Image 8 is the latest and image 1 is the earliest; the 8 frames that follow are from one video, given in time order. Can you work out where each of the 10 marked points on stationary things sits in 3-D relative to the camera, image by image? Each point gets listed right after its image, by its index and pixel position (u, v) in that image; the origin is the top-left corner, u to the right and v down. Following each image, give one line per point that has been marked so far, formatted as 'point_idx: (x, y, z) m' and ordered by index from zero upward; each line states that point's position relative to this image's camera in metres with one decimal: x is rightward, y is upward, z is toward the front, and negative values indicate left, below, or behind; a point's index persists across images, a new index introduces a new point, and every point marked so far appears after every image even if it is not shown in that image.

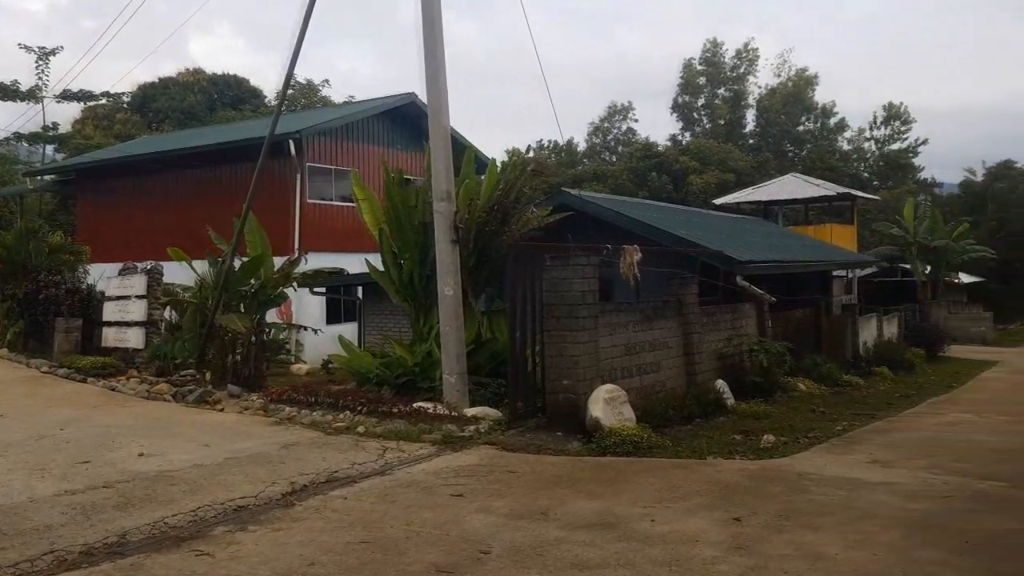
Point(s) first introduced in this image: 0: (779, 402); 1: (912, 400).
0: (+3.7, -1.6, +11.6) m
1: (+6.5, -1.8, +13.7) m
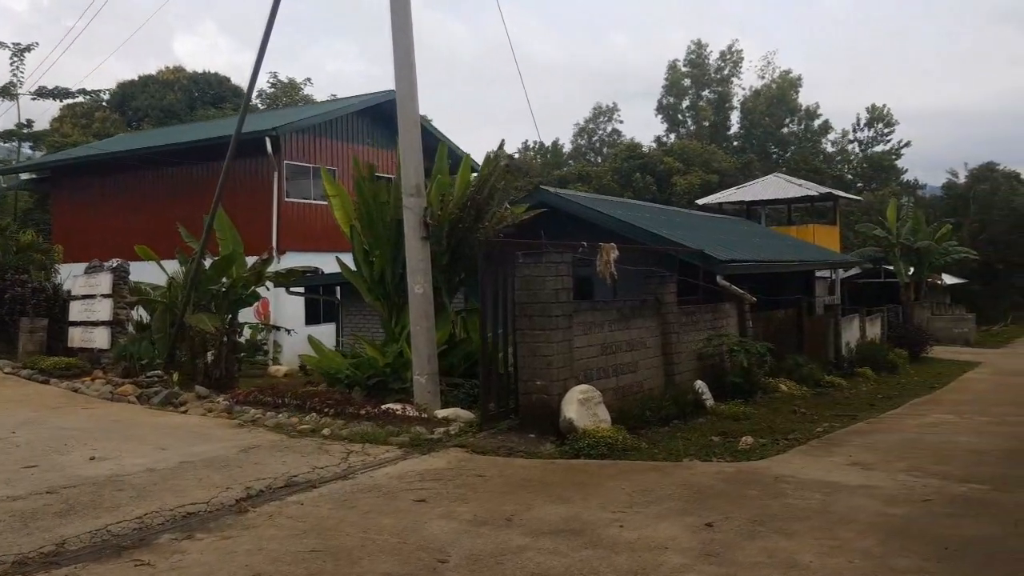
0: (+3.3, -1.6, +11.4) m
1: (+6.1, -1.8, +13.5) m
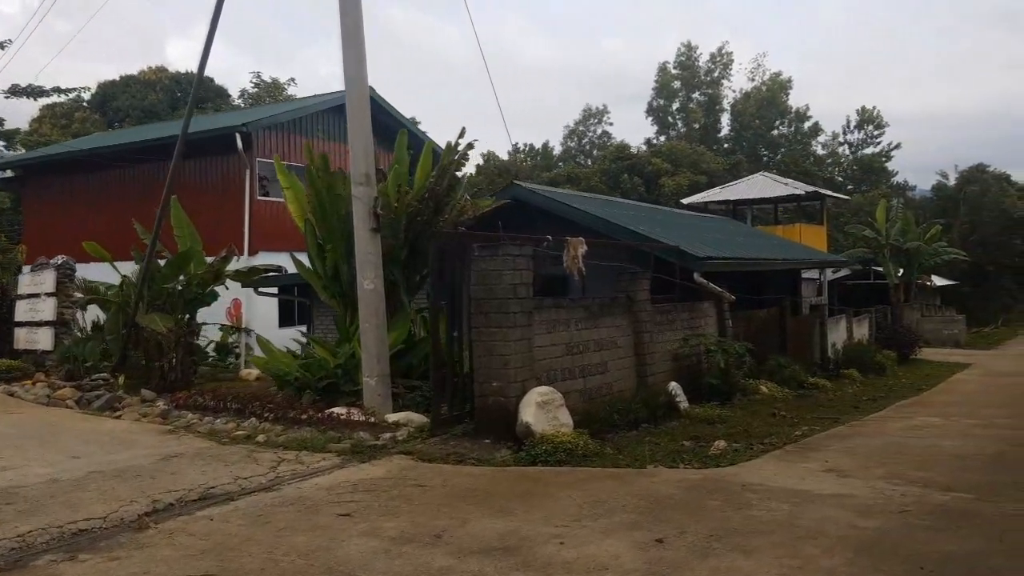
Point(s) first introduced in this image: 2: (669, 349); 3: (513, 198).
0: (+2.9, -1.5, +10.9) m
1: (+5.7, -1.8, +13.1) m
2: (+2.0, -0.8, +10.8) m
3: (+0.1, +1.3, +12.5) m
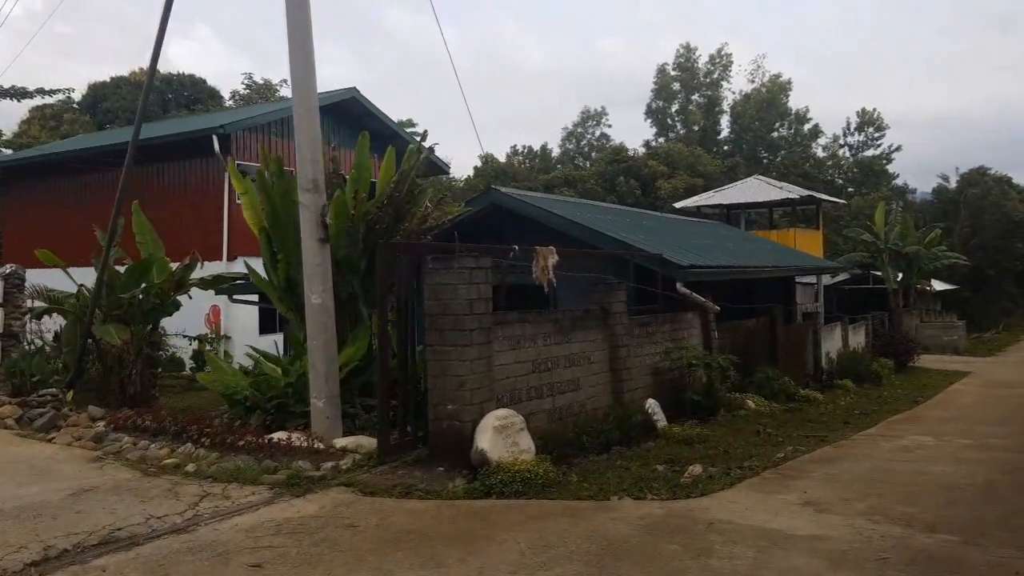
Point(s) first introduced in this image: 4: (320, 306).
0: (+2.6, -1.7, +10.4) m
1: (+5.3, -1.9, +12.5) m
2: (+1.7, -0.9, +10.3) m
3: (-0.3, +1.2, +12.0) m
4: (-1.6, -0.1, +7.1) m
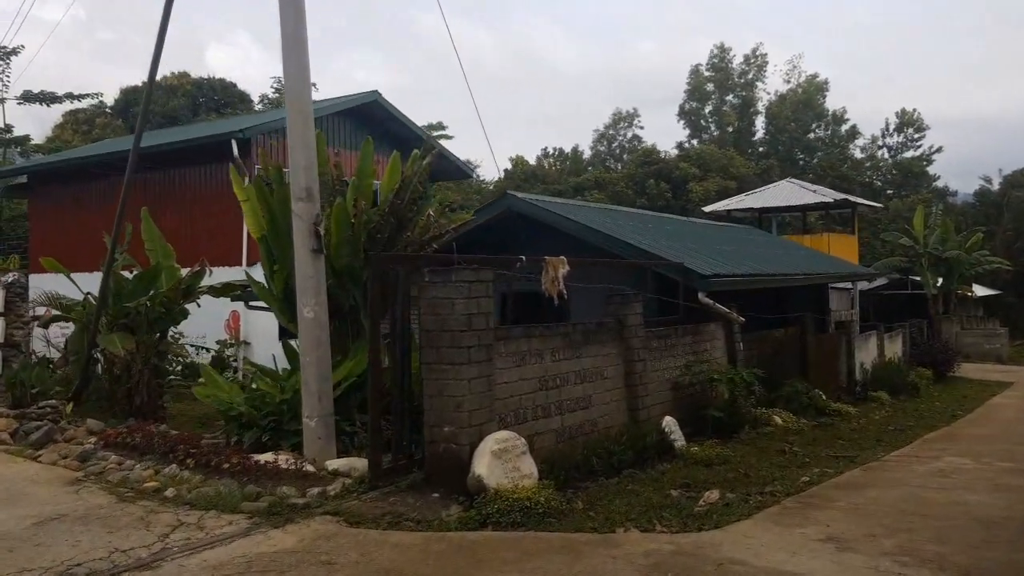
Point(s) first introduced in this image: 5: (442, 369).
0: (+2.7, -1.8, +9.9) m
1: (+5.6, -2.1, +11.9) m
2: (+1.8, -1.1, +9.8) m
3: (-0.1, +1.1, +11.6) m
4: (-1.6, -0.3, +6.7) m
5: (-0.5, -0.6, +6.4) m
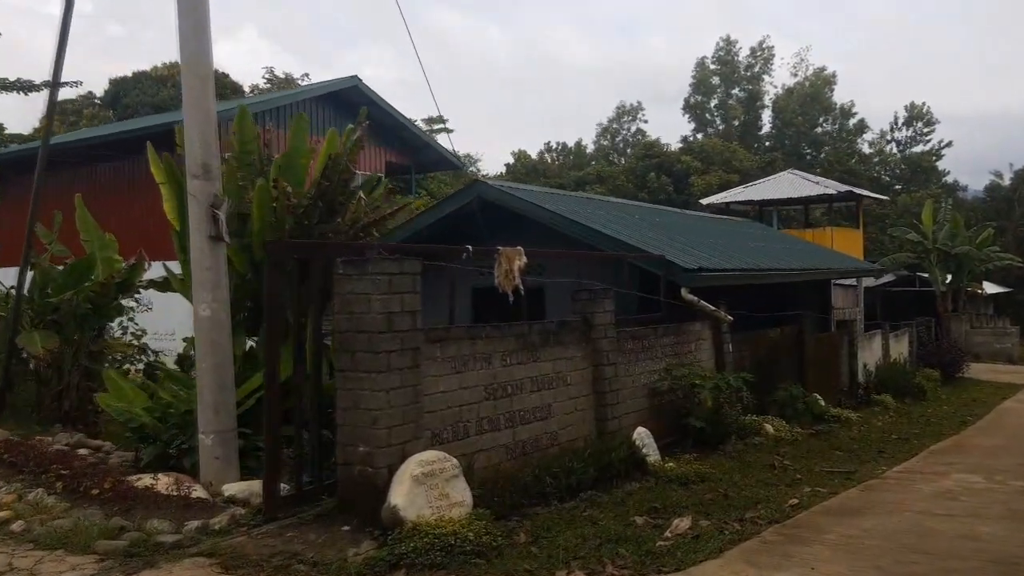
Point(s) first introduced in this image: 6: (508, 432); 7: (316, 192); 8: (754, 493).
0: (+2.3, -1.8, +8.9) m
1: (+5.1, -2.0, +10.9) m
2: (+1.4, -1.0, +8.8) m
3: (-0.5, +1.1, +10.6) m
4: (-2.0, -0.2, +5.7) m
5: (-1.0, -0.6, +5.4) m
6: (0.0, -1.1, +6.7) m
7: (-1.6, +0.8, +7.0) m
8: (+2.1, -1.8, +7.4) m
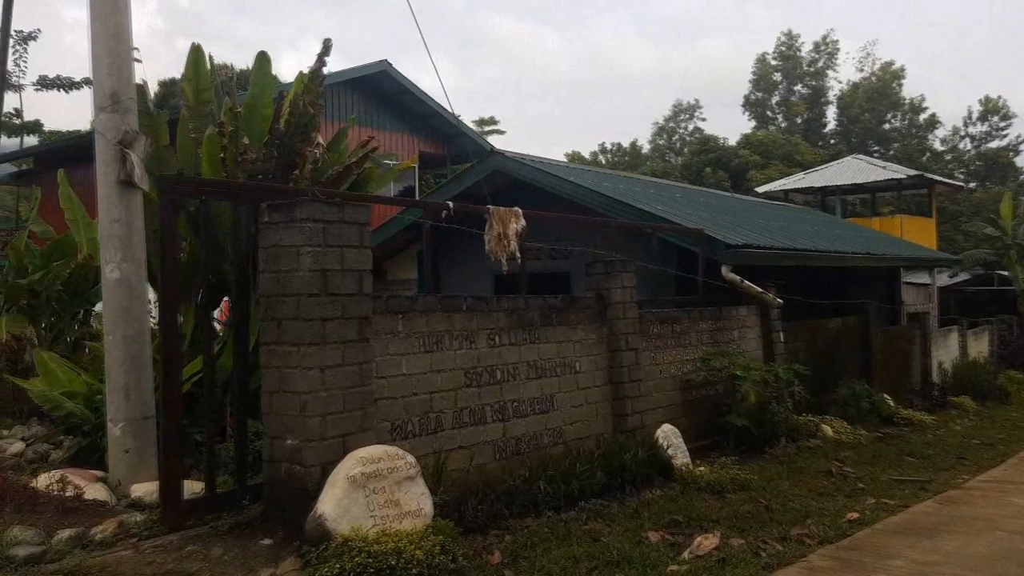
0: (+2.4, -1.5, +7.5) m
1: (+5.4, -1.8, +9.3) m
2: (+1.5, -0.8, +7.5) m
3: (-0.3, +1.3, +9.4) m
4: (-2.2, 0.0, +4.7) m
5: (-1.2, -0.3, +4.3) m
6: (-0.1, -0.9, +5.5) m
7: (-1.7, +1.0, +5.9) m
8: (+2.1, -1.6, +6.0) m
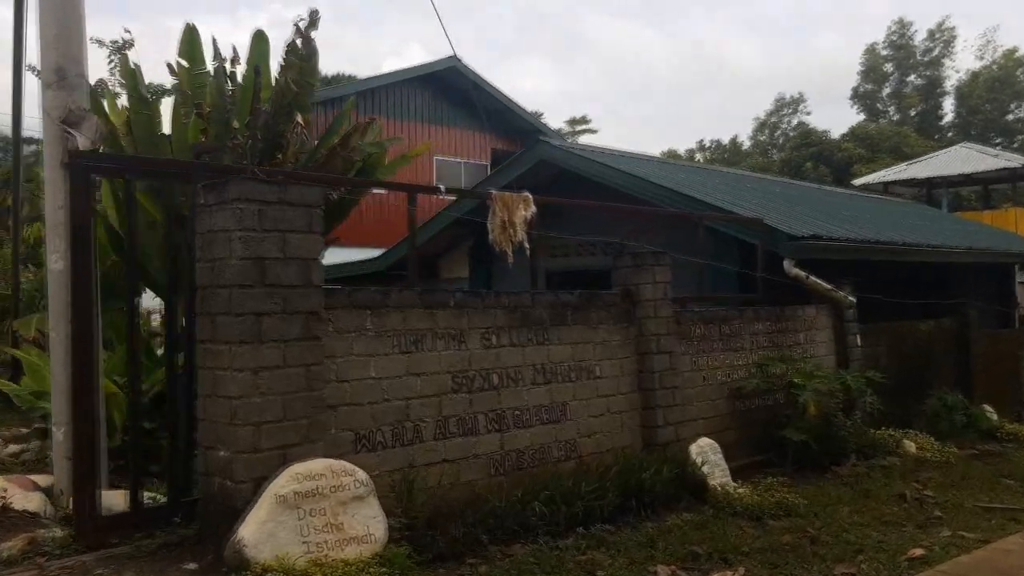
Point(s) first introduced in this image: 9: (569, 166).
0: (+2.6, -1.5, +6.6) m
1: (+5.7, -1.8, +8.0) m
2: (+1.7, -0.7, +6.7) m
3: (+0.2, +1.4, +8.8) m
4: (-2.3, +0.1, +4.3) m
5: (-1.3, -0.3, +3.8) m
6: (-0.1, -0.9, +4.9) m
7: (-1.6, +1.1, +5.5) m
8: (+2.1, -1.5, +5.1) m
9: (+0.5, +1.3, +8.6) m
